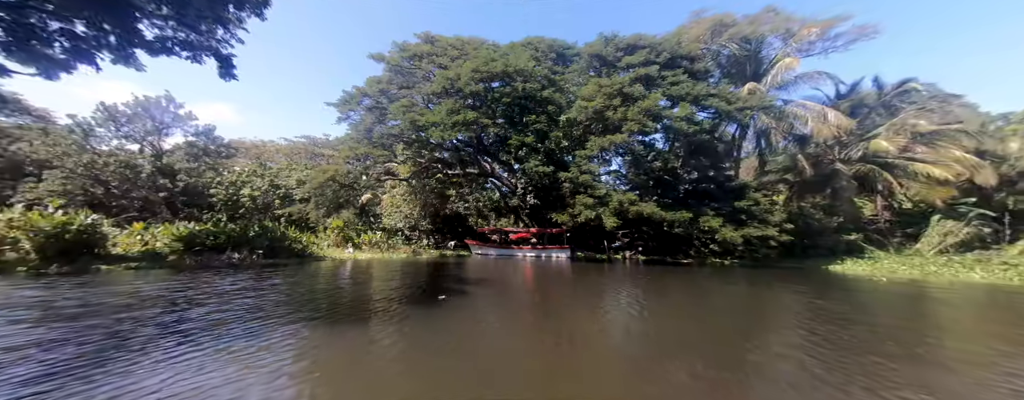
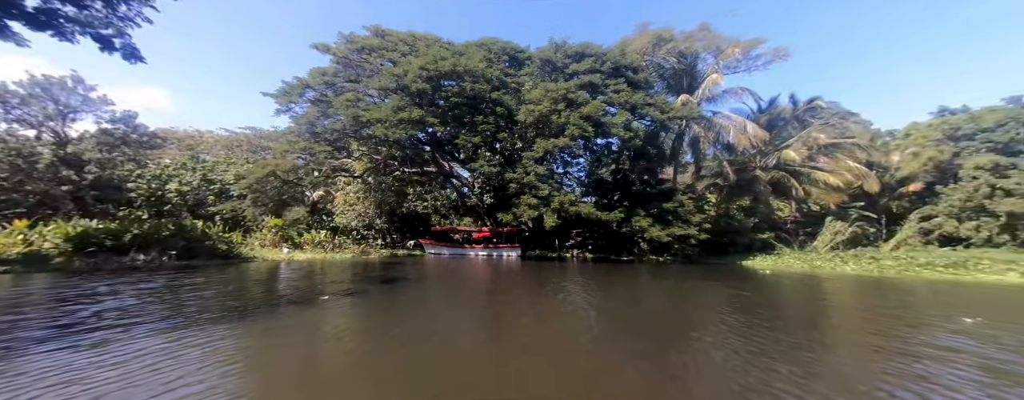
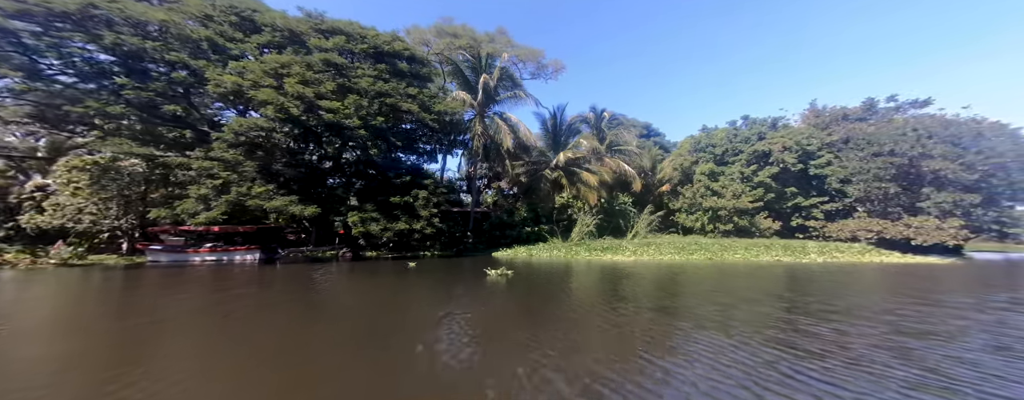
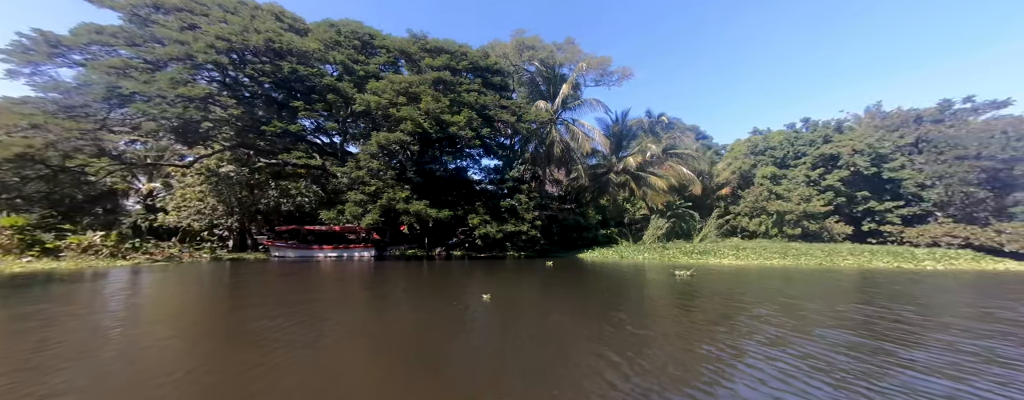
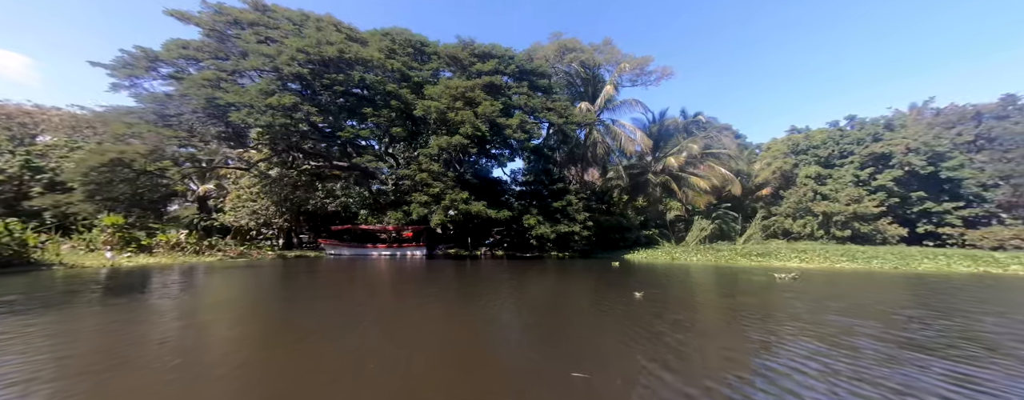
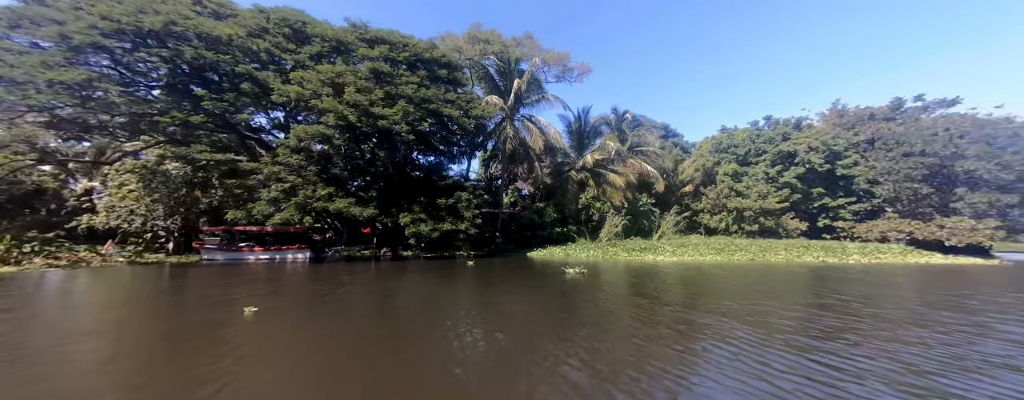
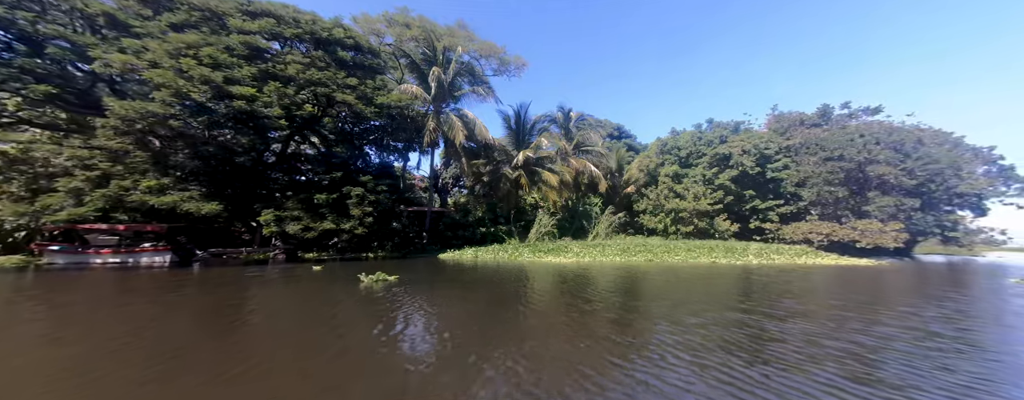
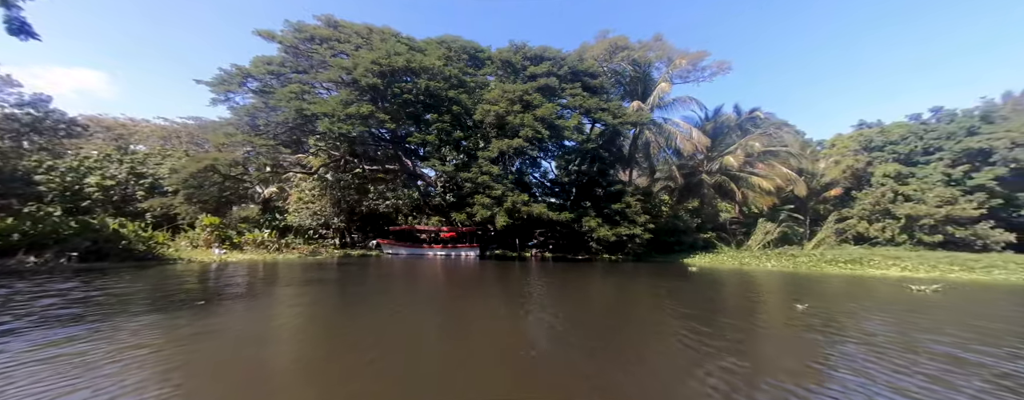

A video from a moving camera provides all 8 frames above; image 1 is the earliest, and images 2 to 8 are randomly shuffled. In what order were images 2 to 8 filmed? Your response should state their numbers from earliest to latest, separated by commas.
2, 8, 5, 4, 6, 3, 7
